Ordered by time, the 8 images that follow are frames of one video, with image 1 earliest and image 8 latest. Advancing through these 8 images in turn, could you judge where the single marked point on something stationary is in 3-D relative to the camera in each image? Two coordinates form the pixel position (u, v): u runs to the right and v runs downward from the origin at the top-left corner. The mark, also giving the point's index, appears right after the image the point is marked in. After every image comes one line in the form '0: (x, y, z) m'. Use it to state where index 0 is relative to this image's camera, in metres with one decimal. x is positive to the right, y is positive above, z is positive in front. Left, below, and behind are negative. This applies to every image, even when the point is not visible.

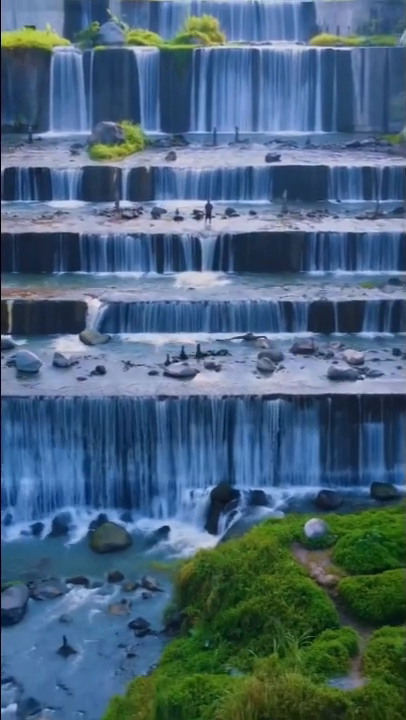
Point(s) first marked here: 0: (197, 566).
0: (0.0, -0.9, +4.6) m
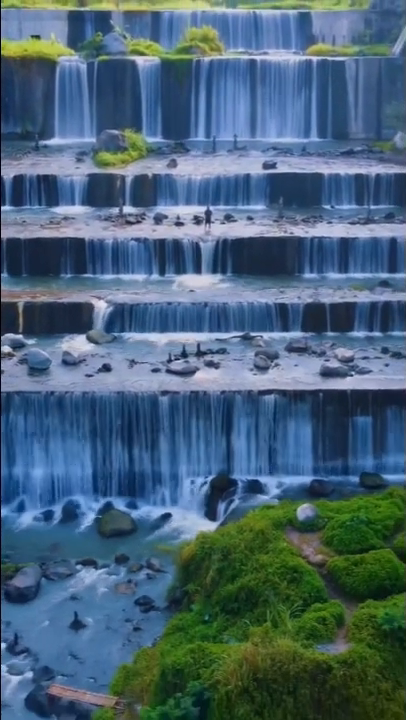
0: (0.0, -0.9, +4.9) m
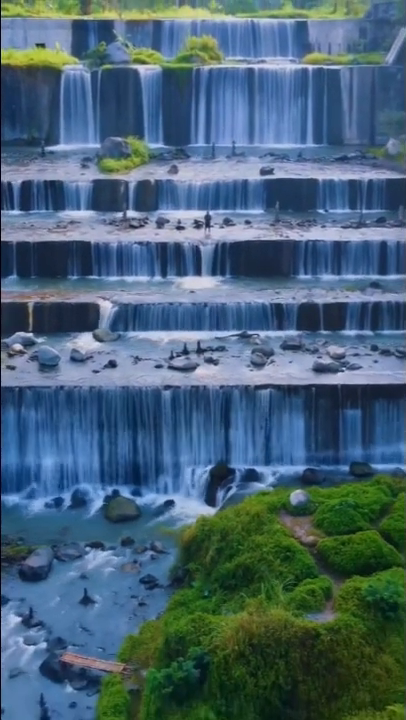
0: (0.0, -0.9, +5.3) m
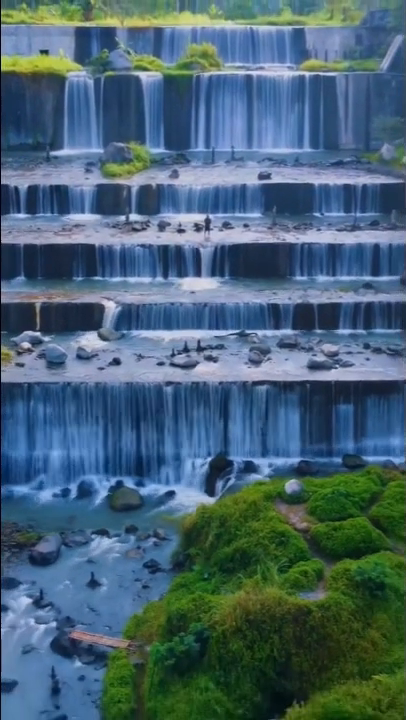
0: (0.0, -0.9, +5.7) m
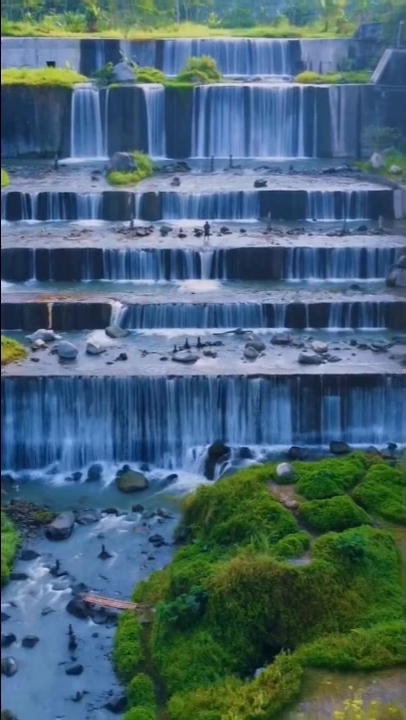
0: (0.0, -0.8, +6.3) m
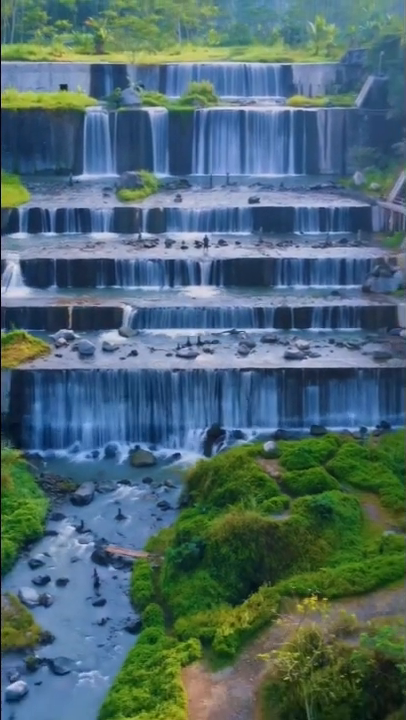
0: (0.0, -0.8, +7.5) m
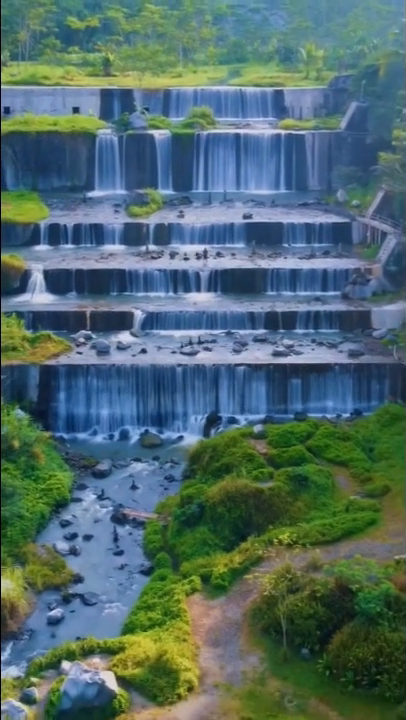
0: (0.0, -0.8, +9.0) m
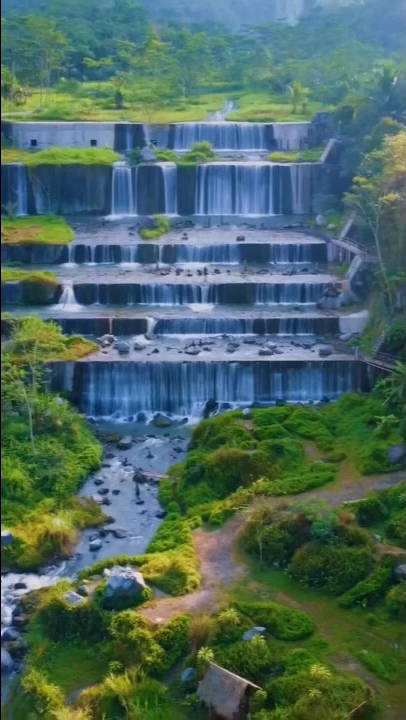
0: (0.0, -0.7, +11.6) m
